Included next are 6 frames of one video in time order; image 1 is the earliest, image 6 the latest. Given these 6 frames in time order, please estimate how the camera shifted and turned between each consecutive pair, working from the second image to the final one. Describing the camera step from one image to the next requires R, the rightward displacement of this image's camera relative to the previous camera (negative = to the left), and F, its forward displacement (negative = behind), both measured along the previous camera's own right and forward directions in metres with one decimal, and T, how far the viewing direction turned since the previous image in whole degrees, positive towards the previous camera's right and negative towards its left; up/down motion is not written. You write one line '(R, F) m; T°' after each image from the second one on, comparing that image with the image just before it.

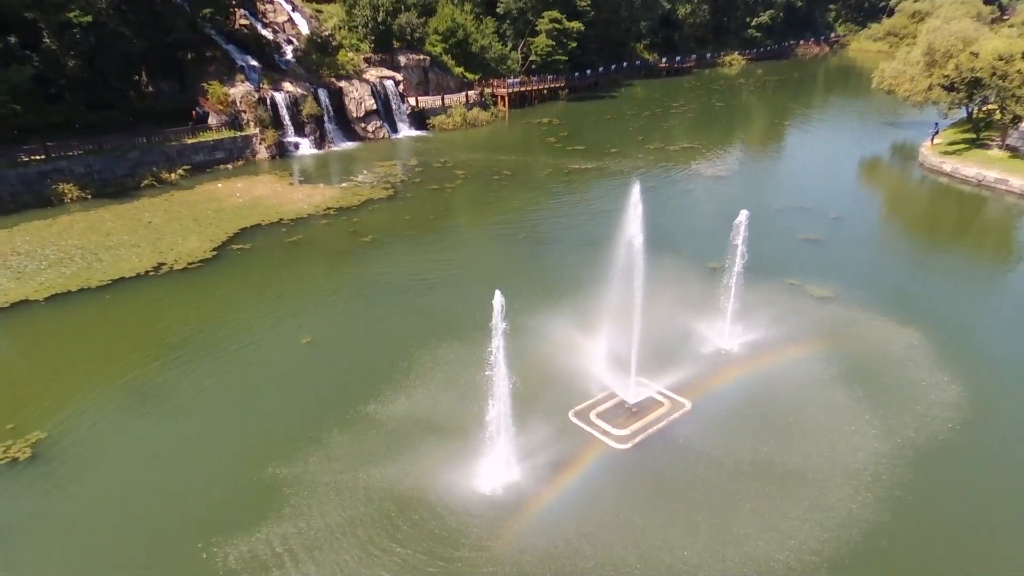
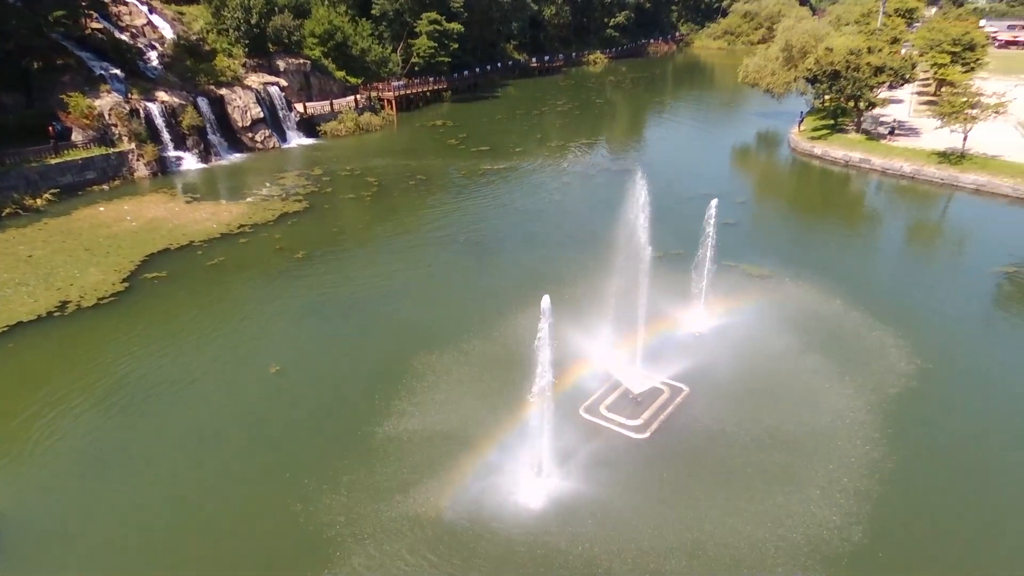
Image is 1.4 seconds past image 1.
(-2.7, +0.4) m; +11°
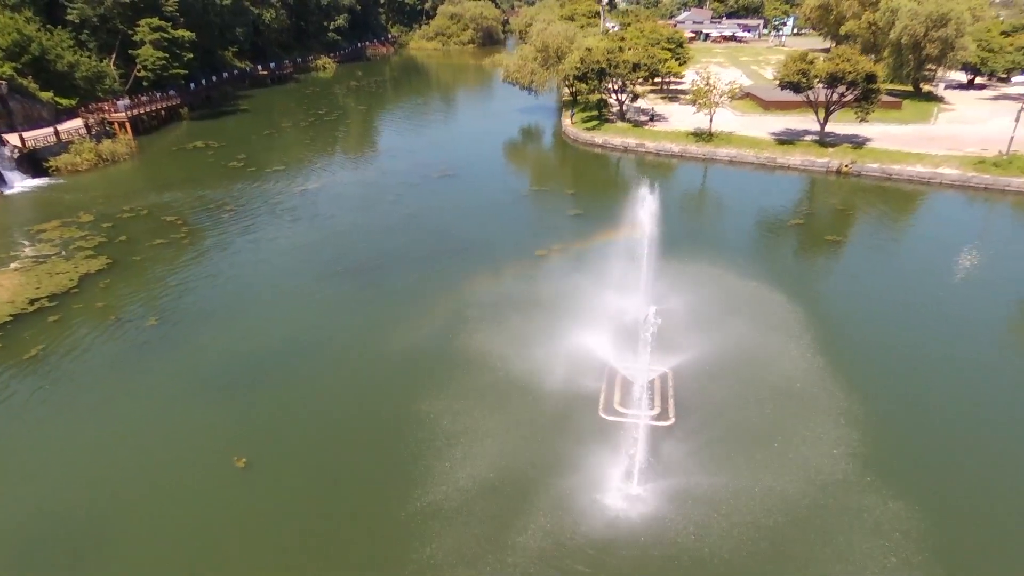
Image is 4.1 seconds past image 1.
(-5.5, +1.6) m; +24°
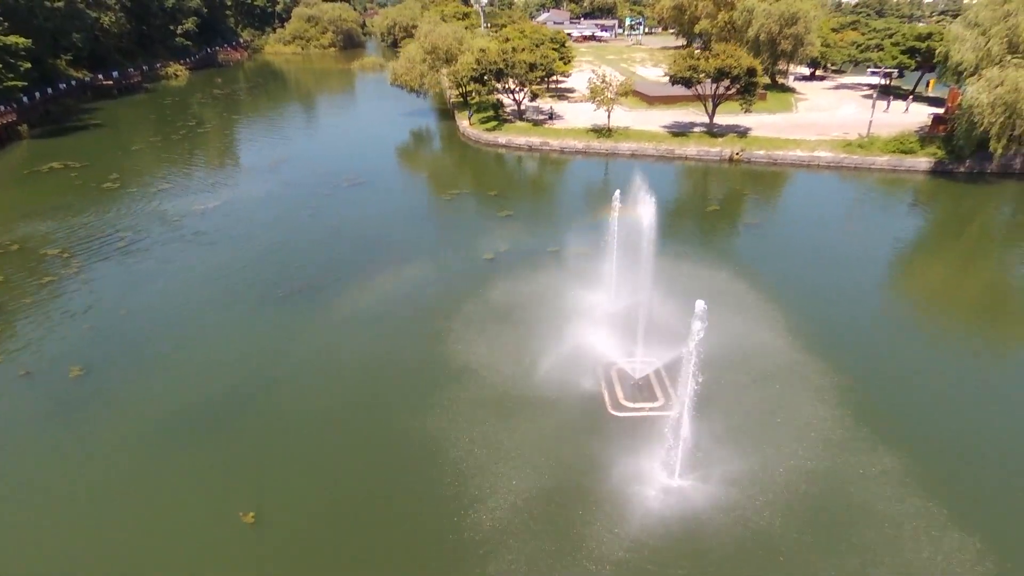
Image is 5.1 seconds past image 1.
(-2.8, +0.6) m; +11°
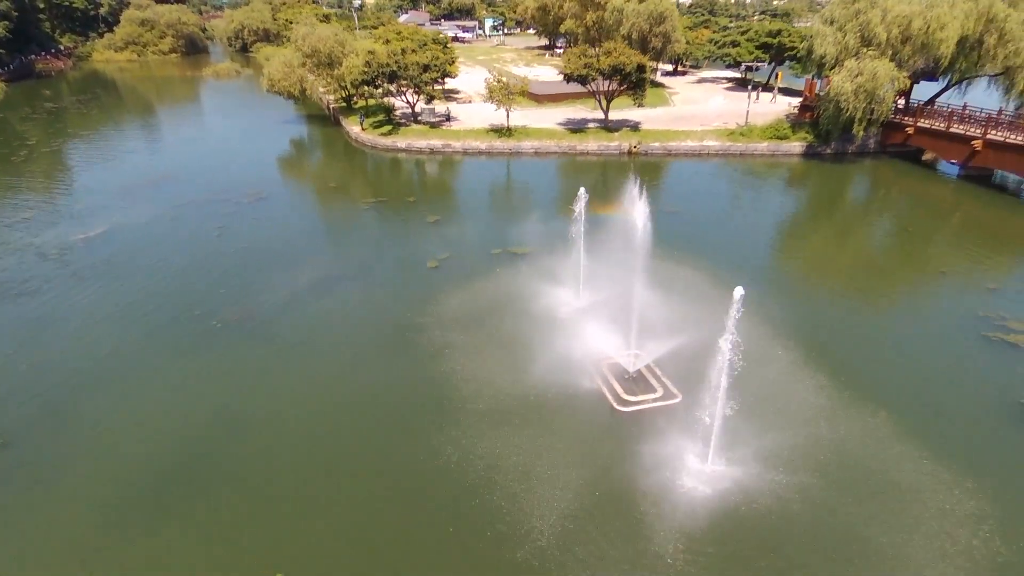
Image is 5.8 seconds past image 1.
(-2.7, +0.7) m; +12°
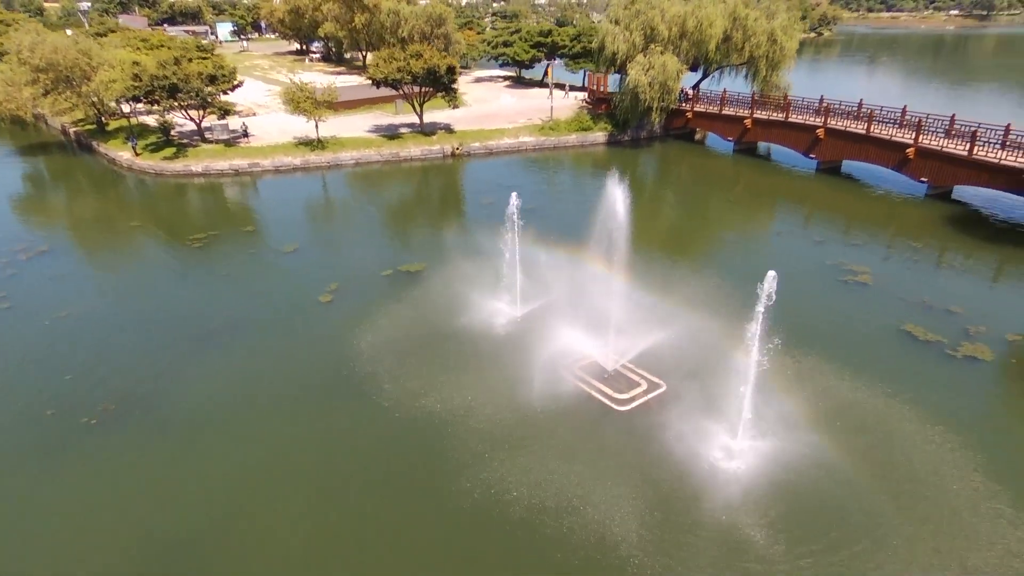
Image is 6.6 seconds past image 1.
(-4.4, +1.8) m; +21°
